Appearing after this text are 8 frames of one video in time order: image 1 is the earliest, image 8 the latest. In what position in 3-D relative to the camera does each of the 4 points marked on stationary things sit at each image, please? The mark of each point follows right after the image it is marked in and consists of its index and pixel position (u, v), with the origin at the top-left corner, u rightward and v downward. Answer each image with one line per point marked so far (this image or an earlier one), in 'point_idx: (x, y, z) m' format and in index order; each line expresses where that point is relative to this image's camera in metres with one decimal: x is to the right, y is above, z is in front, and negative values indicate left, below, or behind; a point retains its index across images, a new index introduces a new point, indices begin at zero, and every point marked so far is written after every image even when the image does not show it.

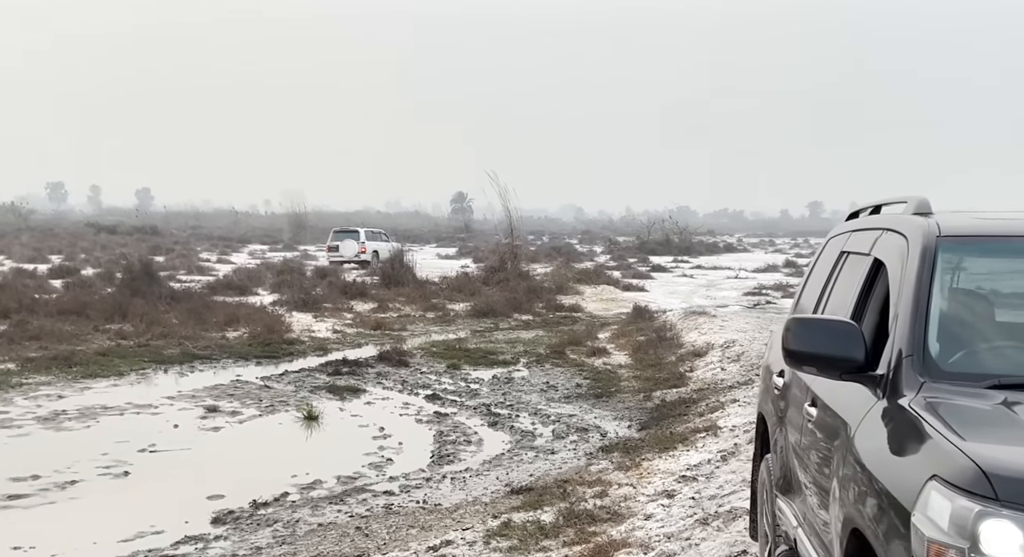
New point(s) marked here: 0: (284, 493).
0: (-1.6, -1.7, +9.3) m
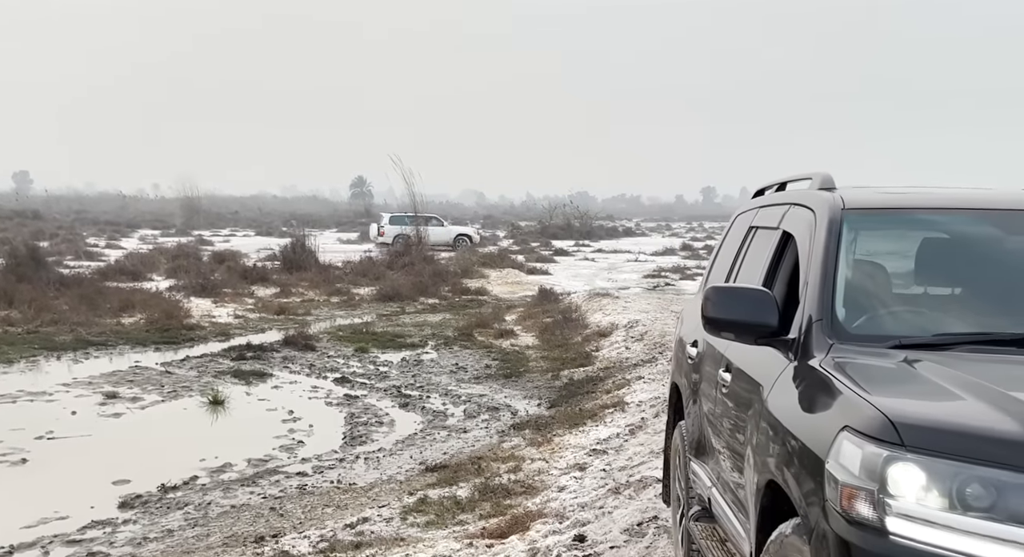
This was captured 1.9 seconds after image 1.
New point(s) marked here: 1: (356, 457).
0: (-2.4, -1.5, +9.1) m
1: (-1.1, -1.4, +9.6) m
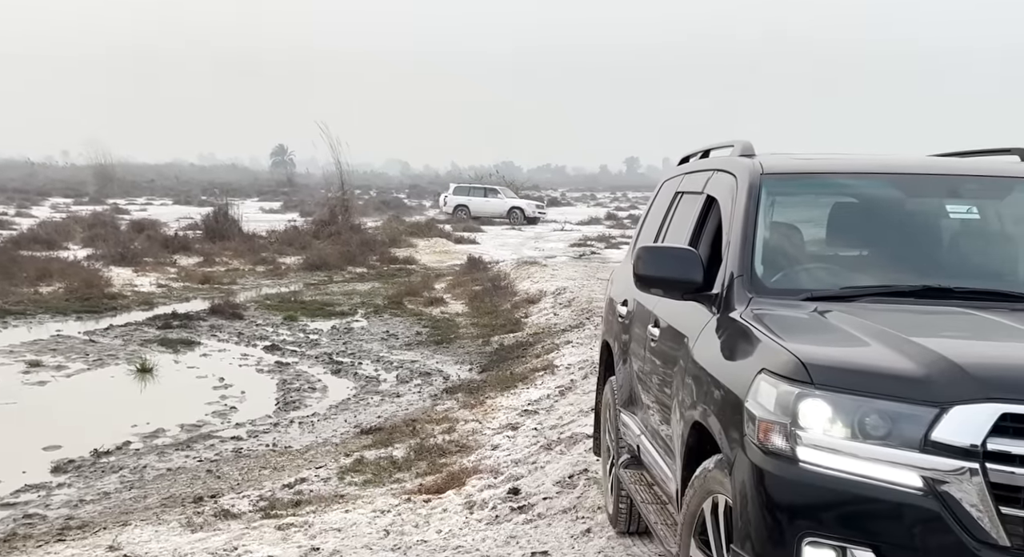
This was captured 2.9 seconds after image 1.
0: (-2.9, -1.3, +9.1) m
1: (-1.7, -1.2, +9.6) m
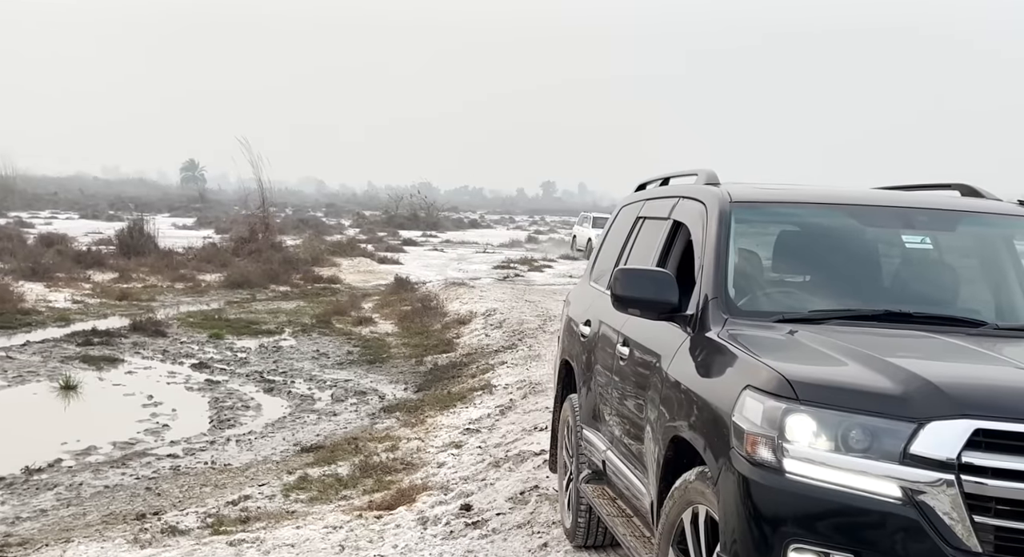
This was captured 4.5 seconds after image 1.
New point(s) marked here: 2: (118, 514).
0: (-3.5, -1.4, +8.8) m
1: (-2.3, -1.3, +9.5) m
2: (-2.8, -1.7, +8.2) m
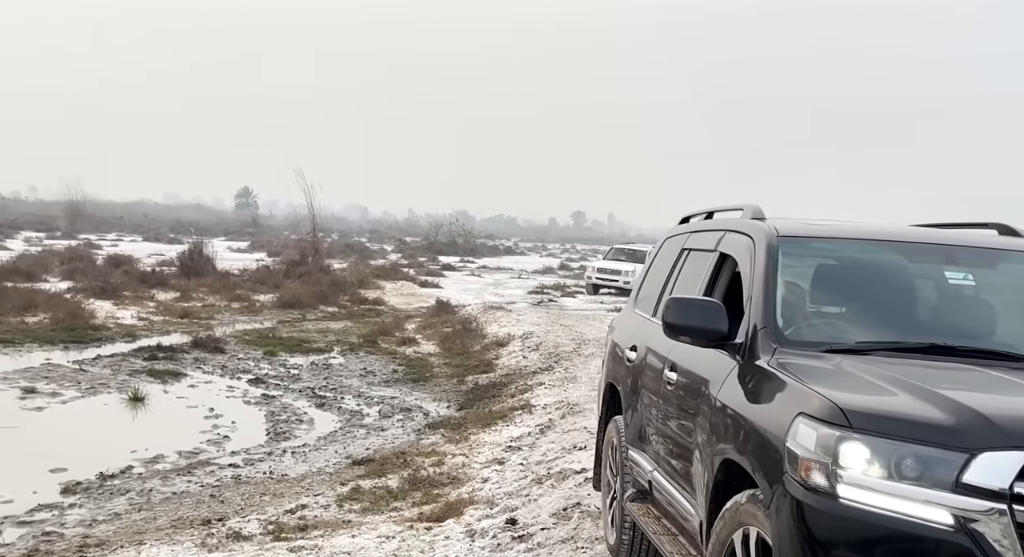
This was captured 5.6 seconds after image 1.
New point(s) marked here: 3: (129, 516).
0: (-3.2, -1.5, +9.3) m
1: (-2.0, -1.5, +10.0) m
2: (-2.5, -1.9, +8.8) m
3: (-2.8, -1.8, +8.5) m
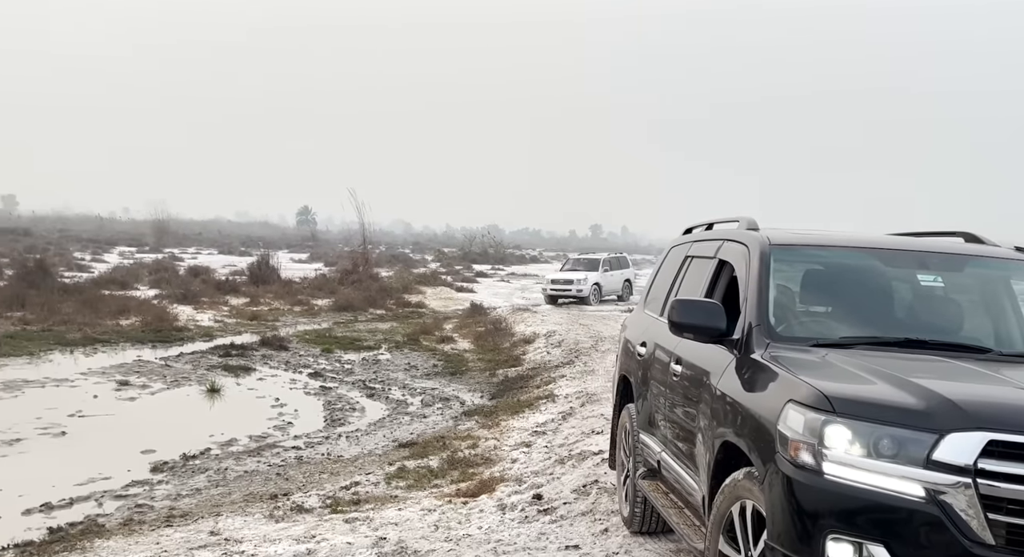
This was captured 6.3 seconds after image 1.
0: (-2.9, -1.6, +10.8) m
1: (-1.8, -1.6, +11.4) m
2: (-2.3, -1.9, +10.2) m
3: (-2.6, -1.8, +9.9) m
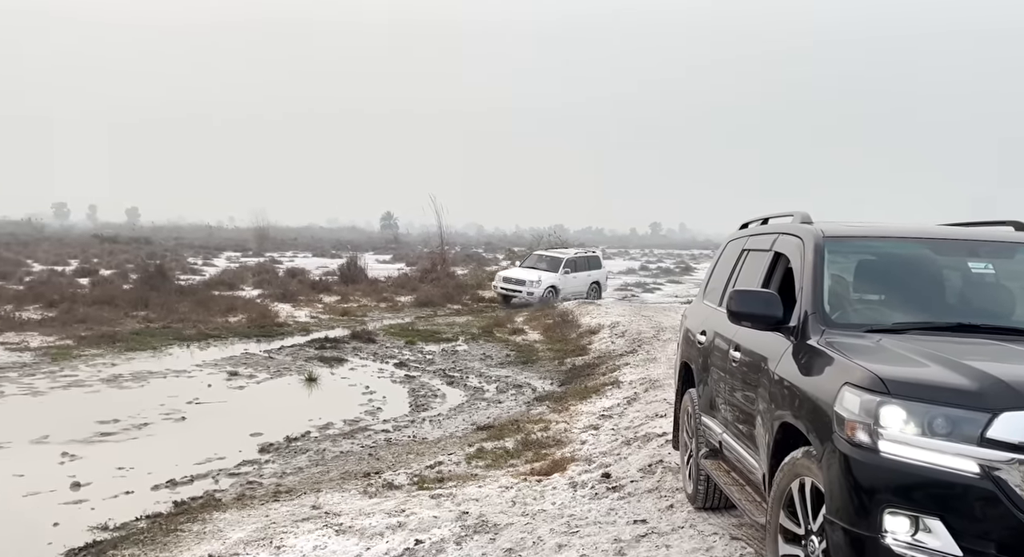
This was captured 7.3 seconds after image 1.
0: (-2.2, -1.6, +11.9) m
1: (-1.0, -1.6, +12.5) m
2: (-1.6, -1.9, +11.3) m
3: (-2.0, -1.8, +11.0) m
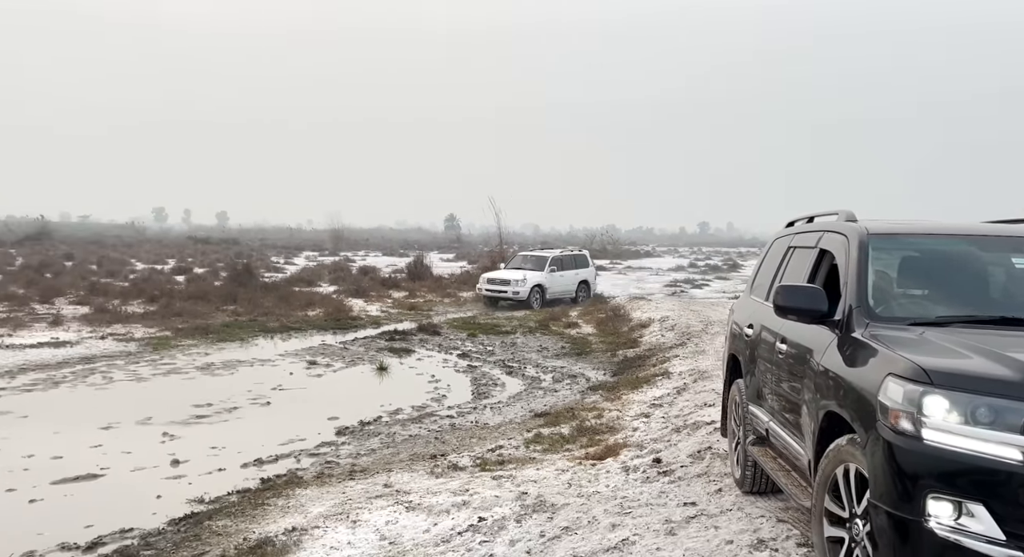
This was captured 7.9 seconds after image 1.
0: (-1.6, -1.6, +12.9) m
1: (-0.4, -1.5, +13.4) m
2: (-1.0, -1.9, +12.3) m
3: (-1.4, -1.8, +12.0) m
